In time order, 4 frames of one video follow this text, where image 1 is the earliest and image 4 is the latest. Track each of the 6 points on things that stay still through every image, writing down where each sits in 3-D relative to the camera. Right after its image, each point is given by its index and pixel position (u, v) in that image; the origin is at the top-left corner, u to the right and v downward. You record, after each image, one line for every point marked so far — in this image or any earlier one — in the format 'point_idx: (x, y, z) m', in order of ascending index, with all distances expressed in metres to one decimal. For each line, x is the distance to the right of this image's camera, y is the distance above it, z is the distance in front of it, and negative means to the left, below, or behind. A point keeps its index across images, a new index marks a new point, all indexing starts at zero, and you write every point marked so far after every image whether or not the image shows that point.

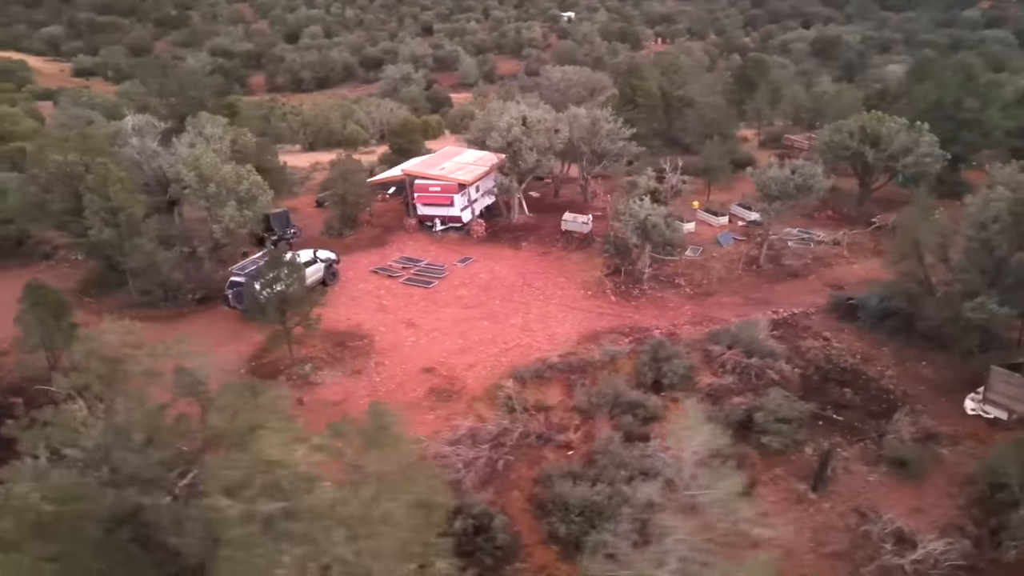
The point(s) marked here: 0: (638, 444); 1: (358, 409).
0: (+2.1, -2.6, +12.6) m
1: (-2.8, -2.2, +13.6) m
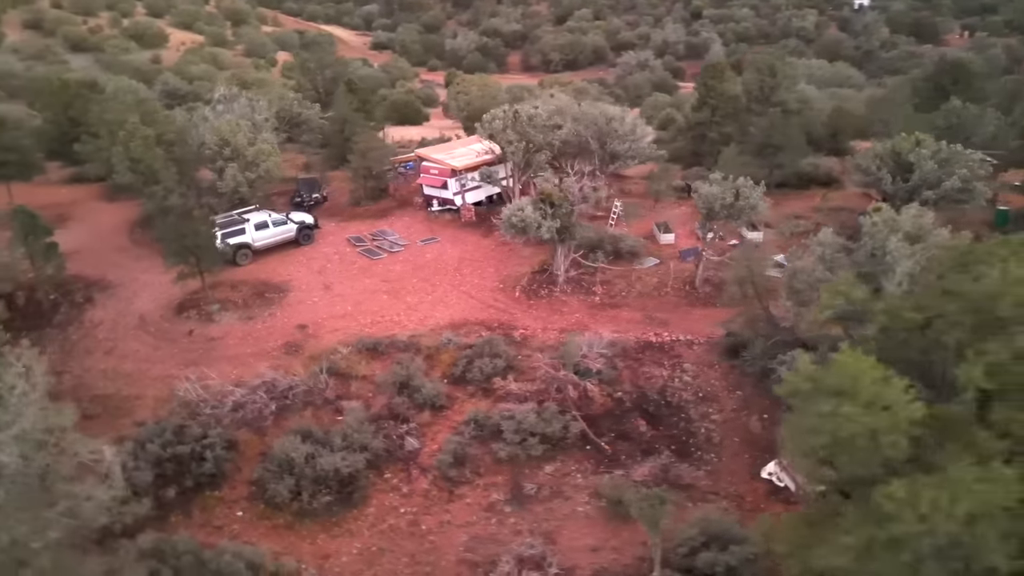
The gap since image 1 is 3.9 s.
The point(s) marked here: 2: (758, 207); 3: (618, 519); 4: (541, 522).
0: (-2.2, -2.5, +13.4) m
1: (-6.3, -1.3, +16.1) m
2: (+5.5, +1.8, +16.5) m
3: (+1.6, -3.6, +11.5) m
4: (+0.4, -3.6, +11.5) m
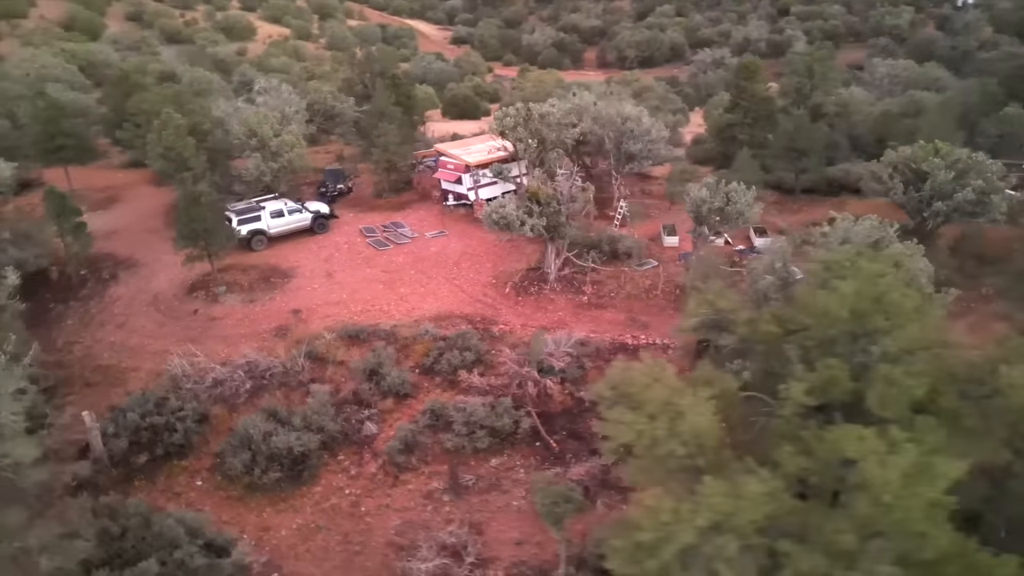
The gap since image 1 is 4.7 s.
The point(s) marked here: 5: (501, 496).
0: (-3.0, -2.3, +14.0) m
1: (-6.7, -0.9, +17.1) m
2: (+5.2, +1.7, +16.2) m
3: (+0.6, -3.6, +11.6) m
4: (-0.6, -3.6, +11.8) m
5: (-0.2, -3.4, +12.1) m
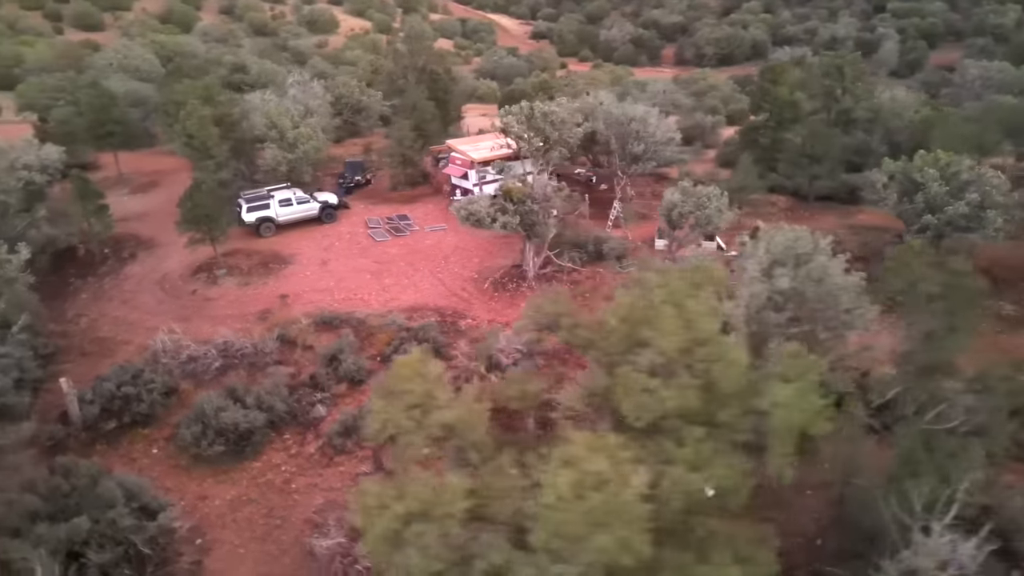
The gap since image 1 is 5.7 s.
0: (-4.0, -2.0, +14.6) m
1: (-7.3, -0.5, +18.2) m
2: (+4.5, +1.5, +15.9) m
3: (-0.8, -3.5, +11.9) m
4: (-2.0, -3.5, +12.3) m
5: (-1.5, -3.3, +12.5) m
